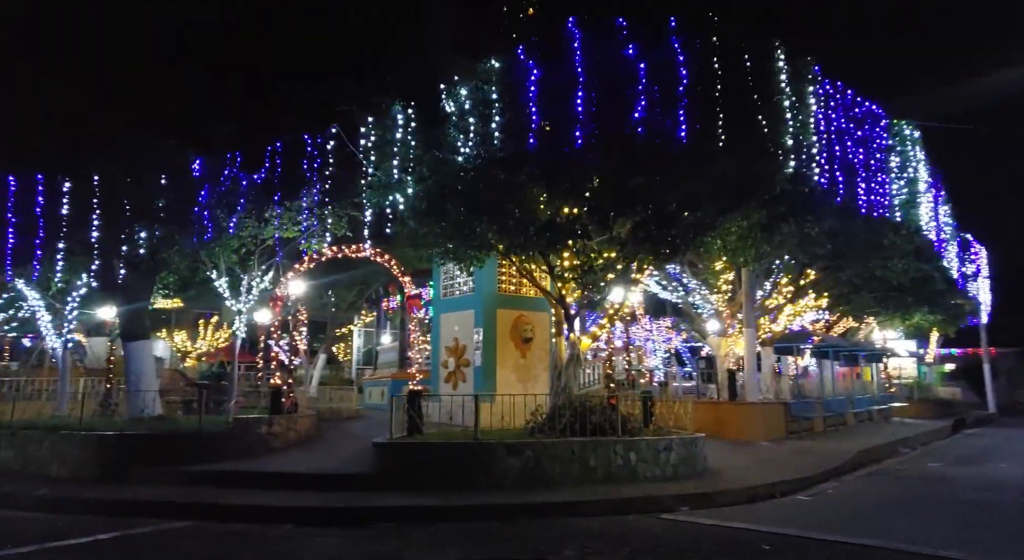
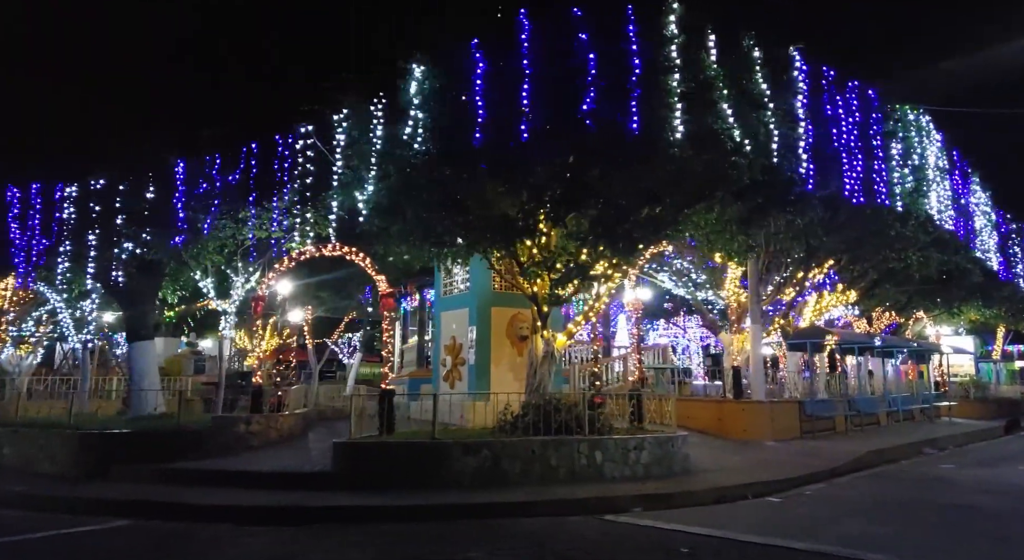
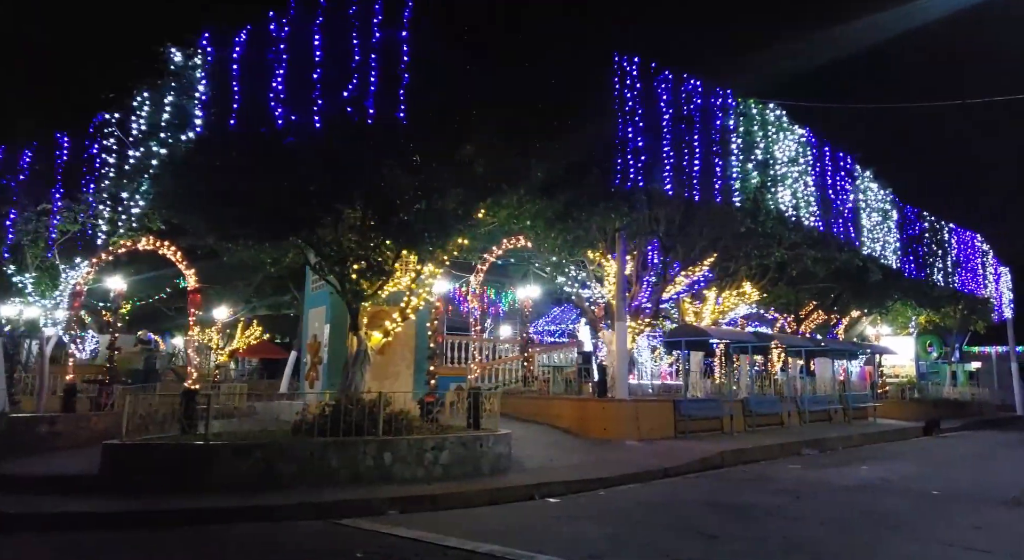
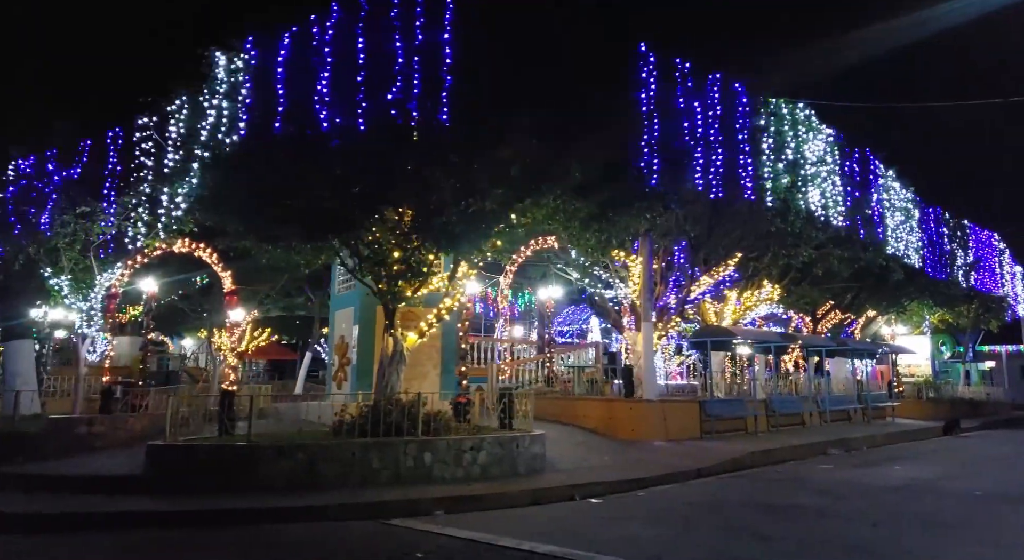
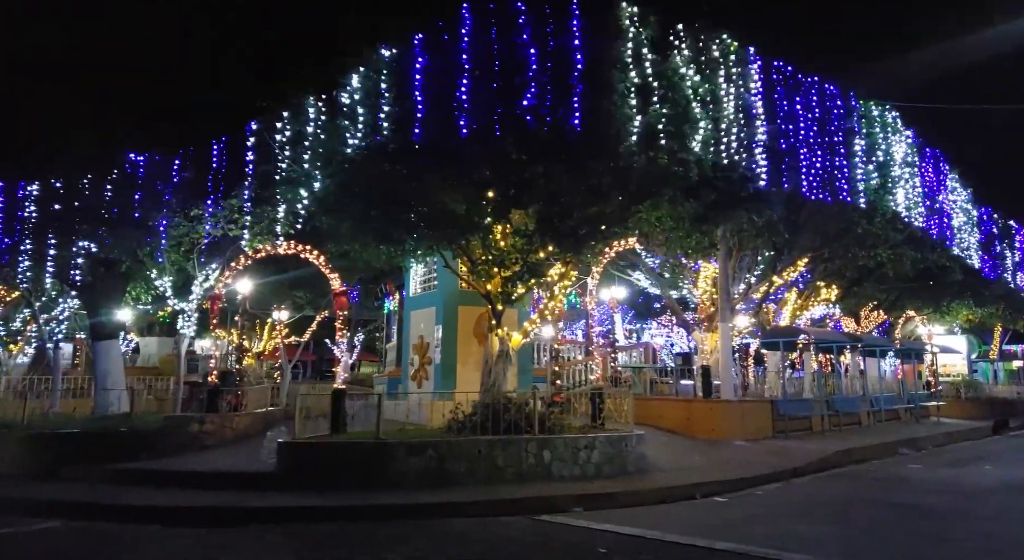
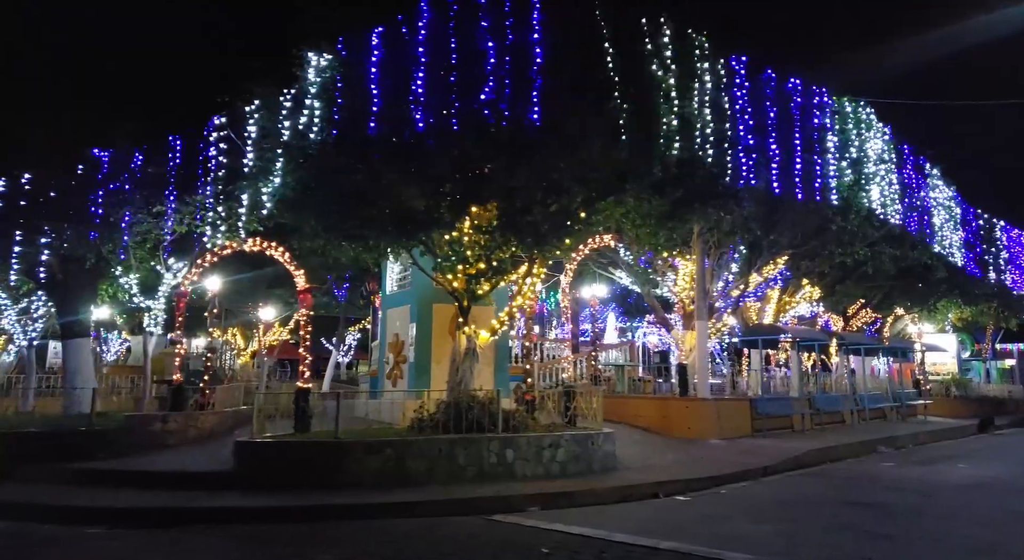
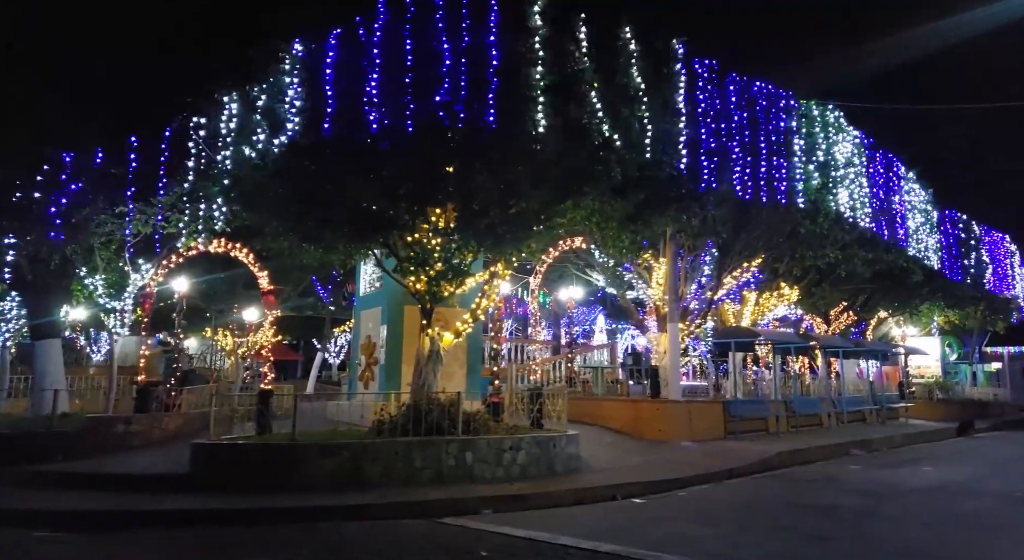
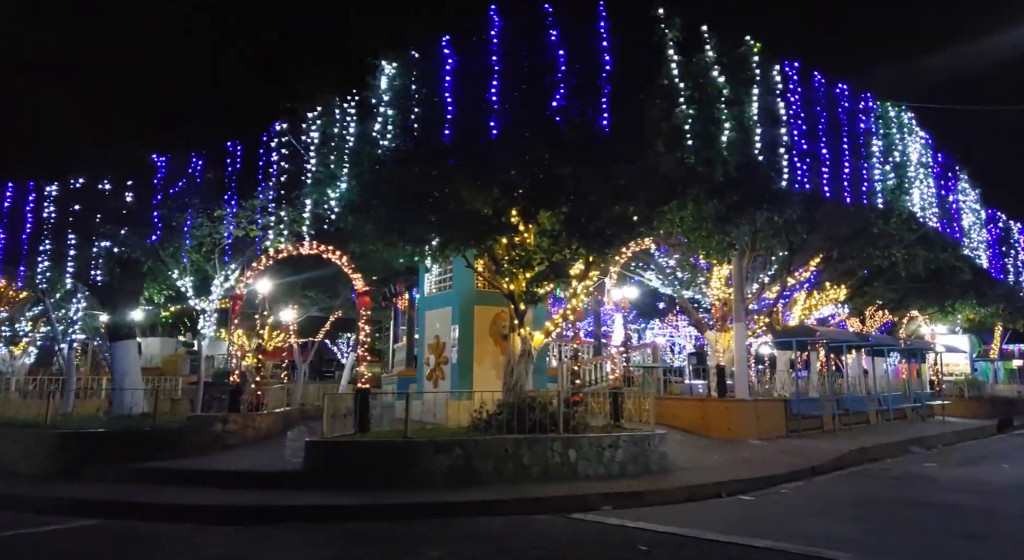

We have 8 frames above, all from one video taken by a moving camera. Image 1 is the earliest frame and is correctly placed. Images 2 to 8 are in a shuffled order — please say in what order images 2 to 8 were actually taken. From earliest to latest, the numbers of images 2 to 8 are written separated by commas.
2, 8, 5, 6, 7, 4, 3
